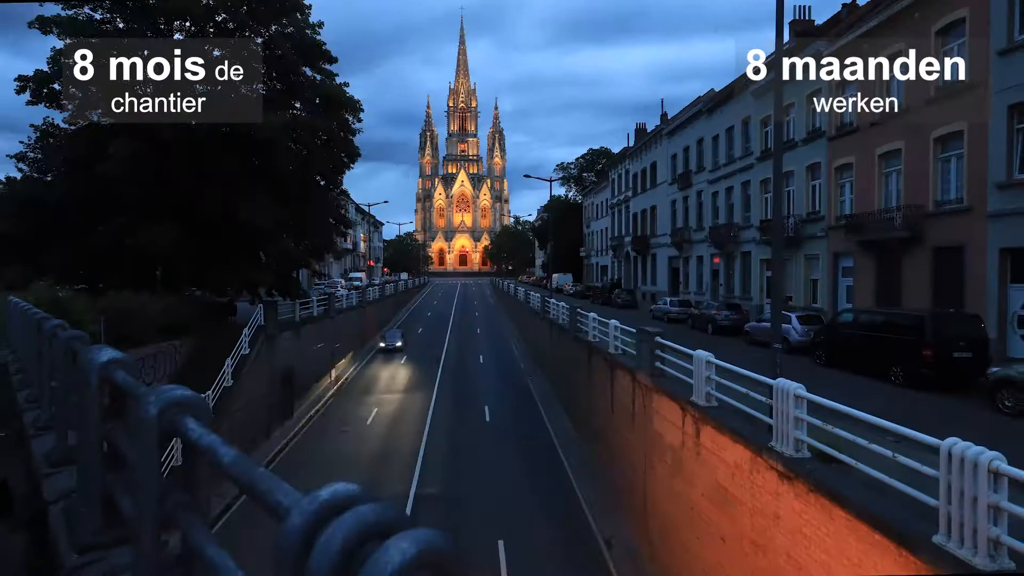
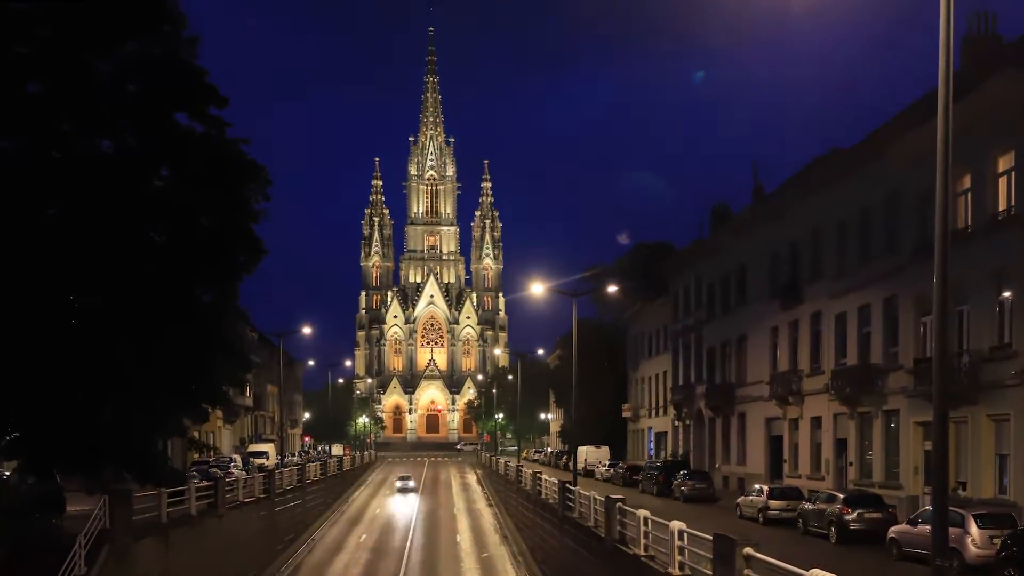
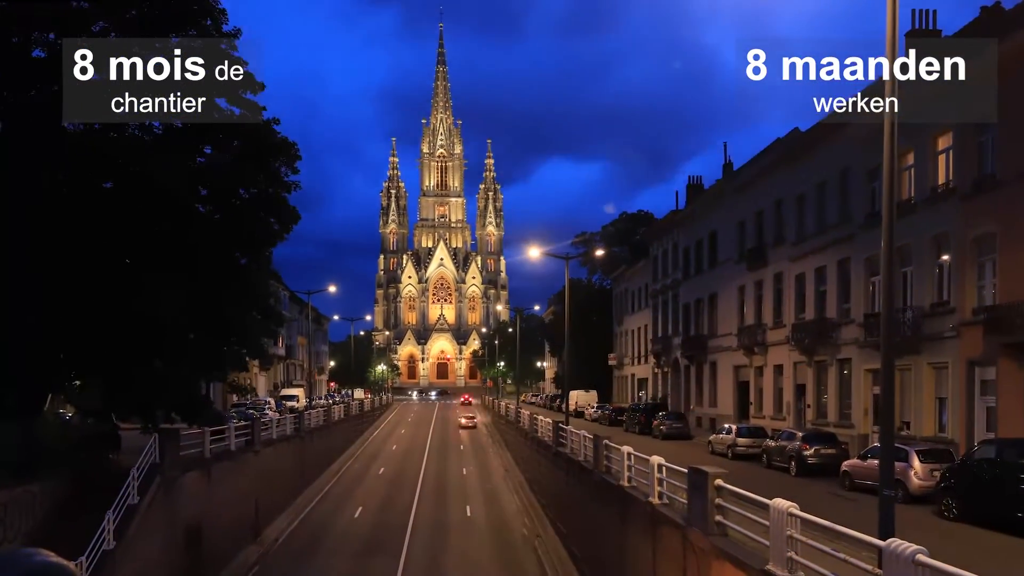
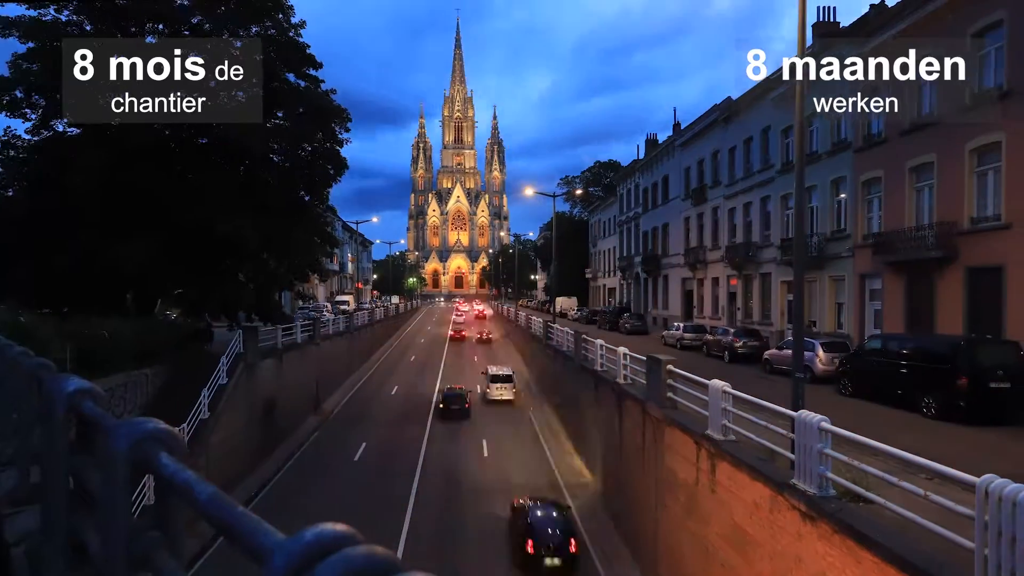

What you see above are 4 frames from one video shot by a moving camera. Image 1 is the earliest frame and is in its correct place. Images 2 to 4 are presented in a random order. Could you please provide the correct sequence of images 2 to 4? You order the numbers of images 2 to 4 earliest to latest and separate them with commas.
4, 3, 2
